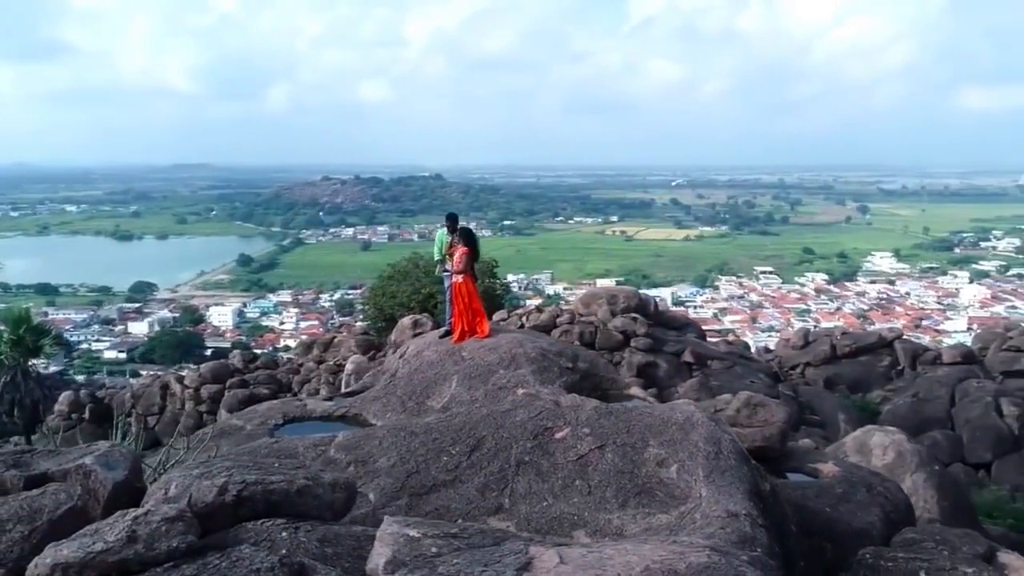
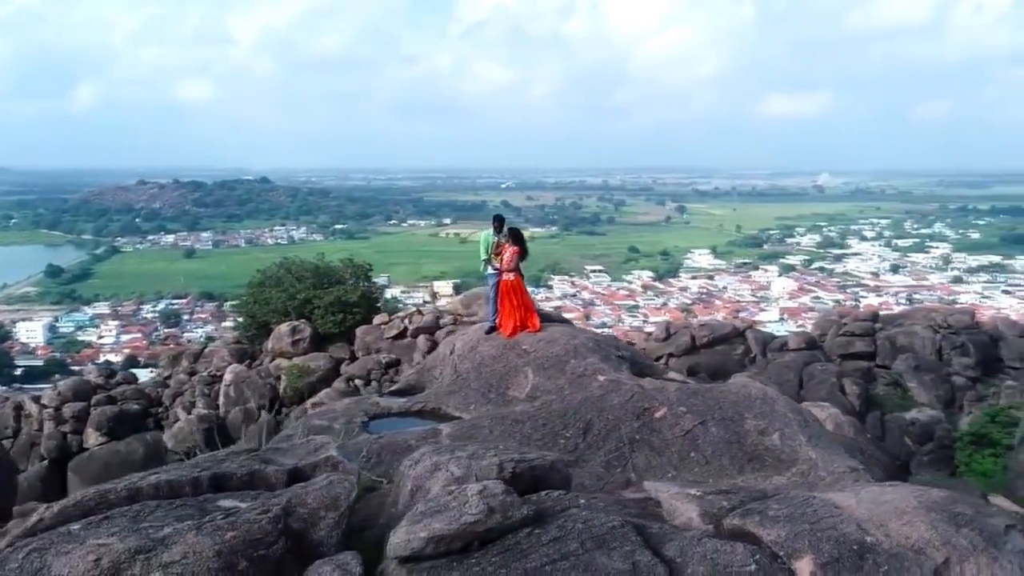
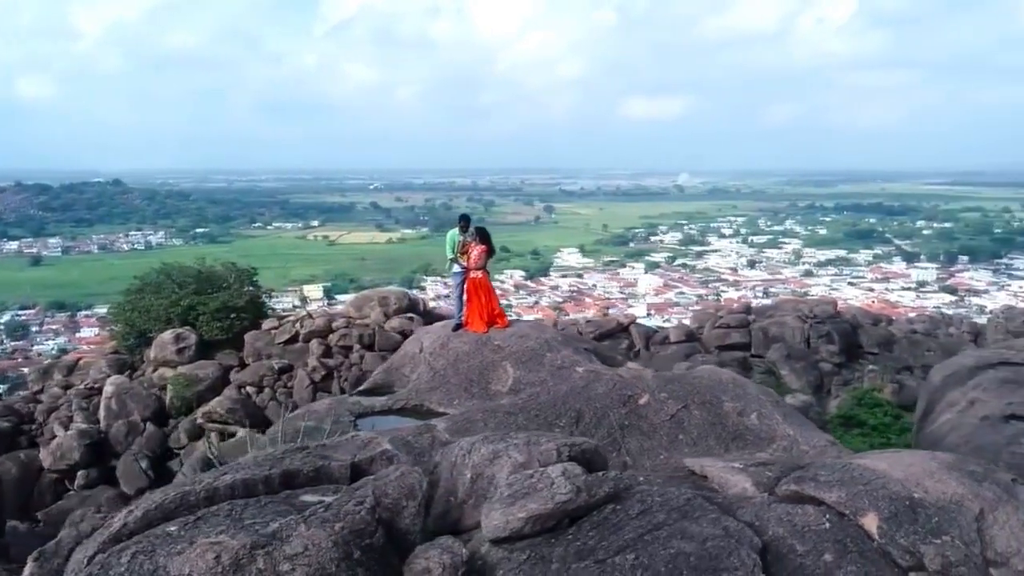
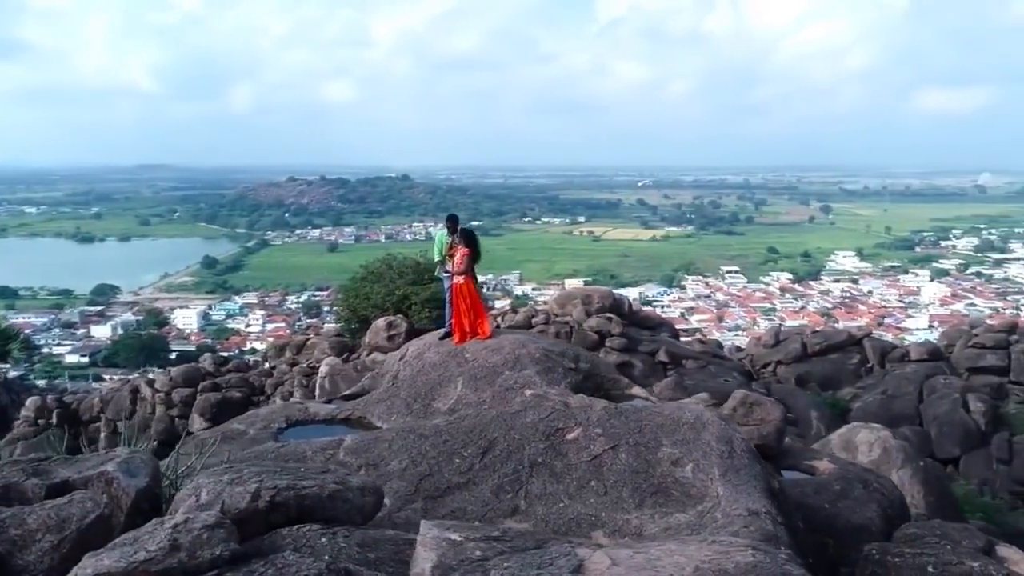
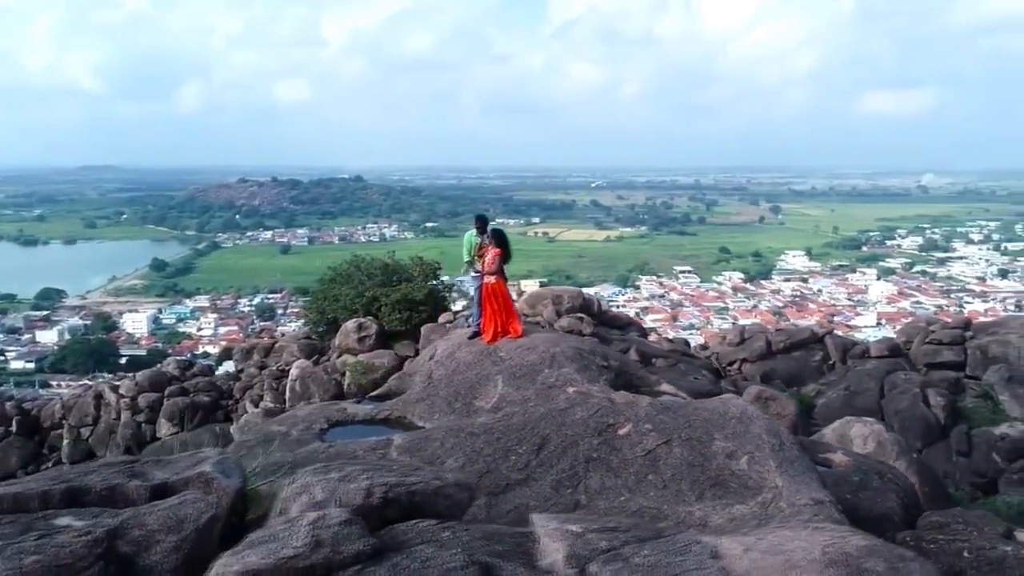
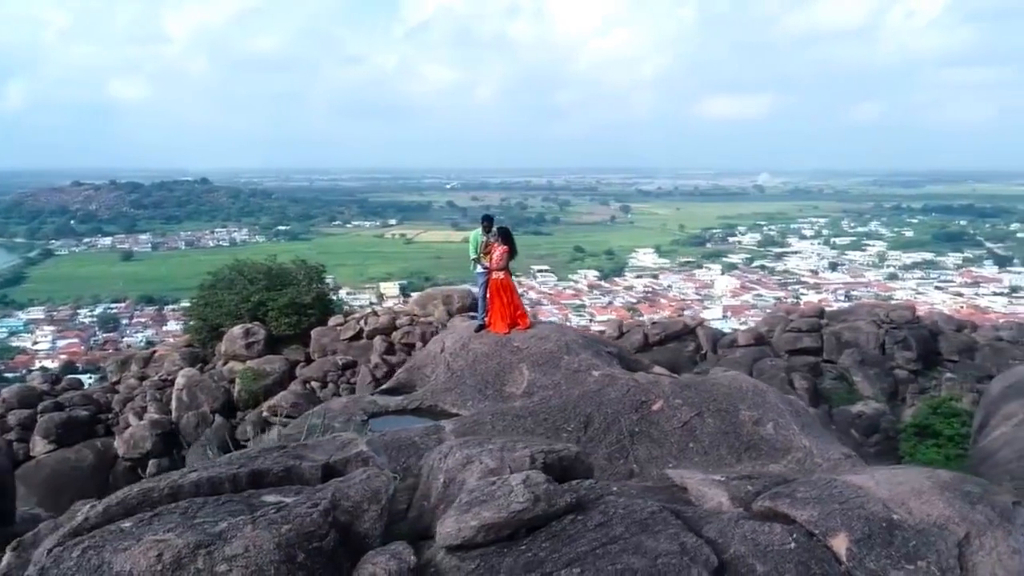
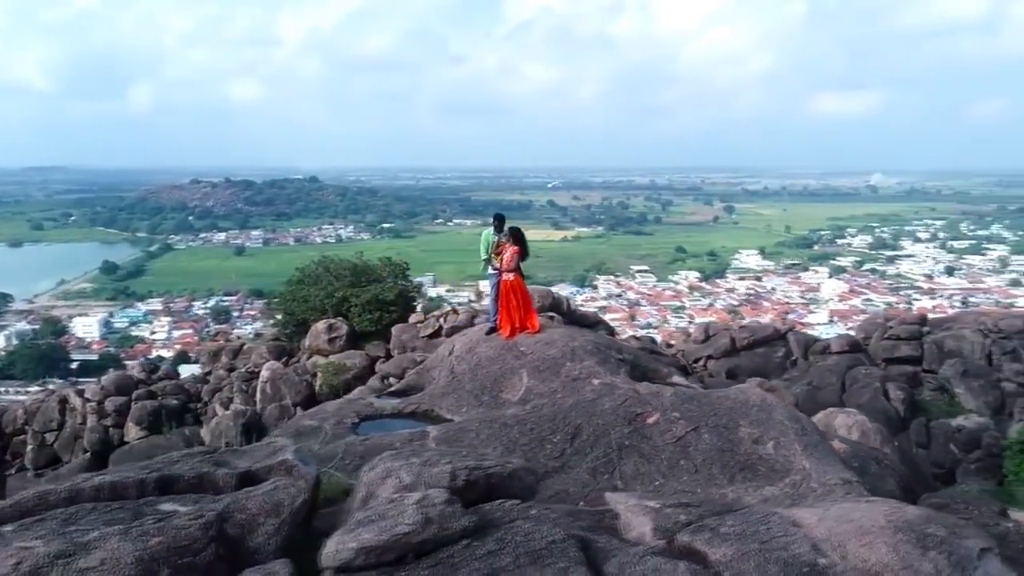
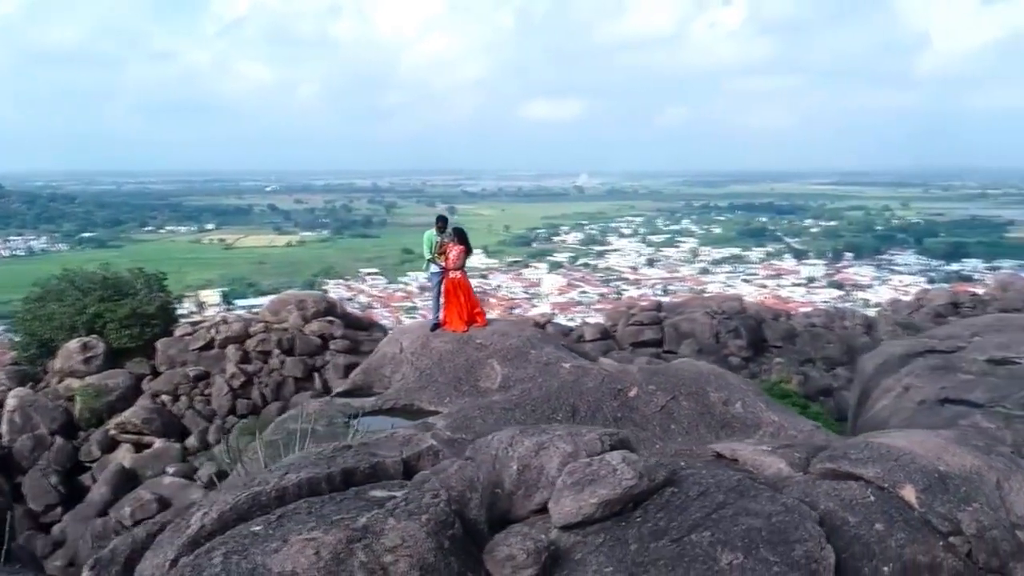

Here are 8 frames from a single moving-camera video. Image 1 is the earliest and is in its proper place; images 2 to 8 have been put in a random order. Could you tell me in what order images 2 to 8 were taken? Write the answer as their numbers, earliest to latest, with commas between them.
4, 5, 7, 2, 6, 3, 8
